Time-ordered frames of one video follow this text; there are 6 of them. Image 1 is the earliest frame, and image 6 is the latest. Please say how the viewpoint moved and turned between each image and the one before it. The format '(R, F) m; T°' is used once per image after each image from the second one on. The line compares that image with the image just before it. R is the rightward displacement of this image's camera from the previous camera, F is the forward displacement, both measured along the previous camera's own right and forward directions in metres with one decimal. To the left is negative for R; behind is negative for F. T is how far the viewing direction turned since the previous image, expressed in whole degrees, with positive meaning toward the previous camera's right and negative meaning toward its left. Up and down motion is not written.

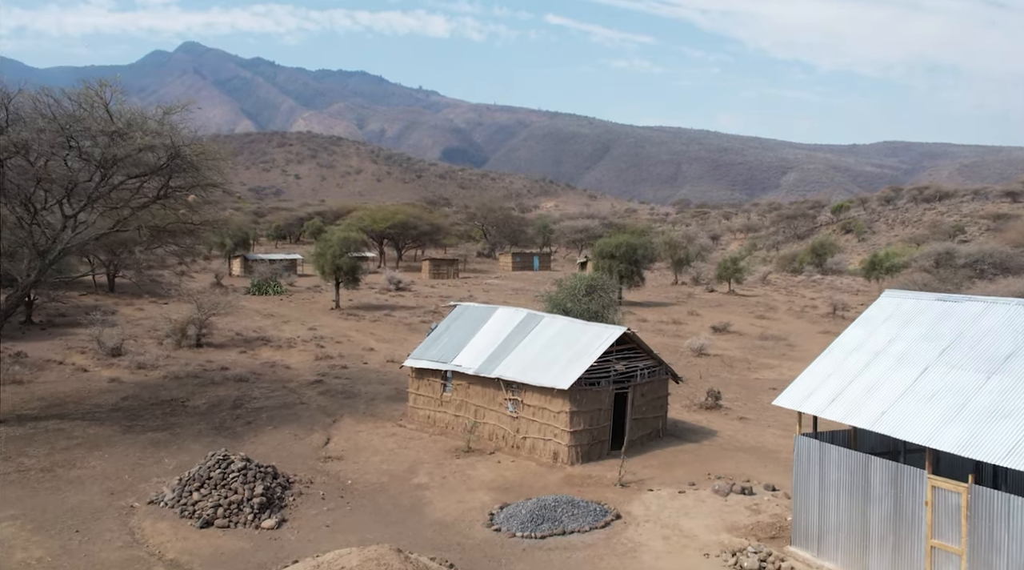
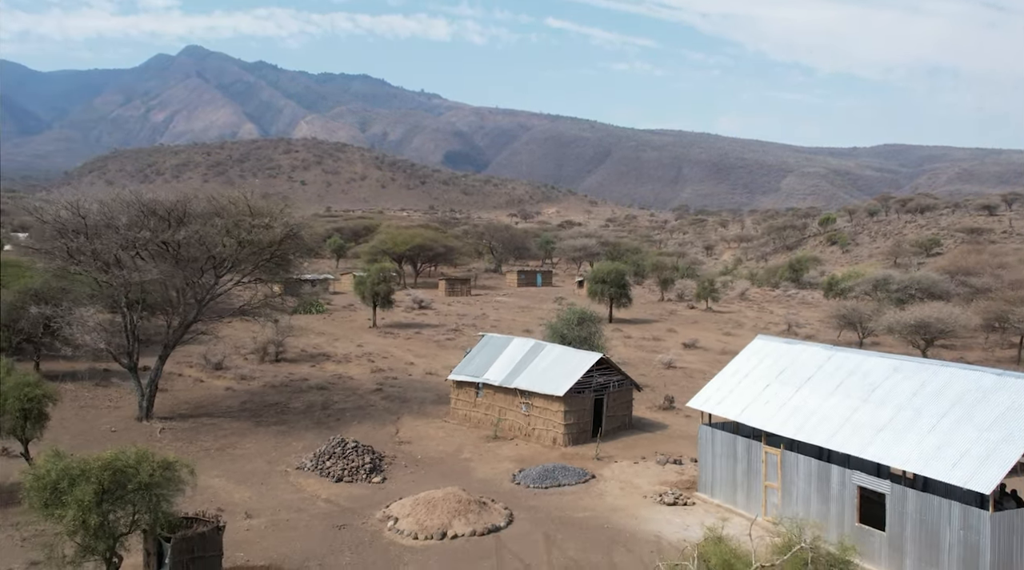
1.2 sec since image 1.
(-0.2, -5.0) m; 0°
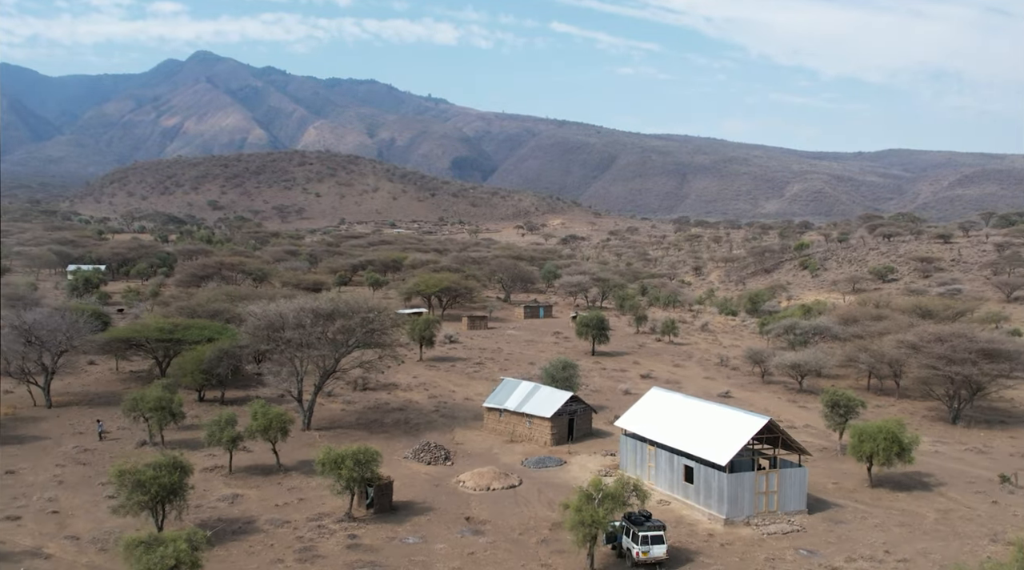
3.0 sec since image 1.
(-0.1, -11.4) m; 0°
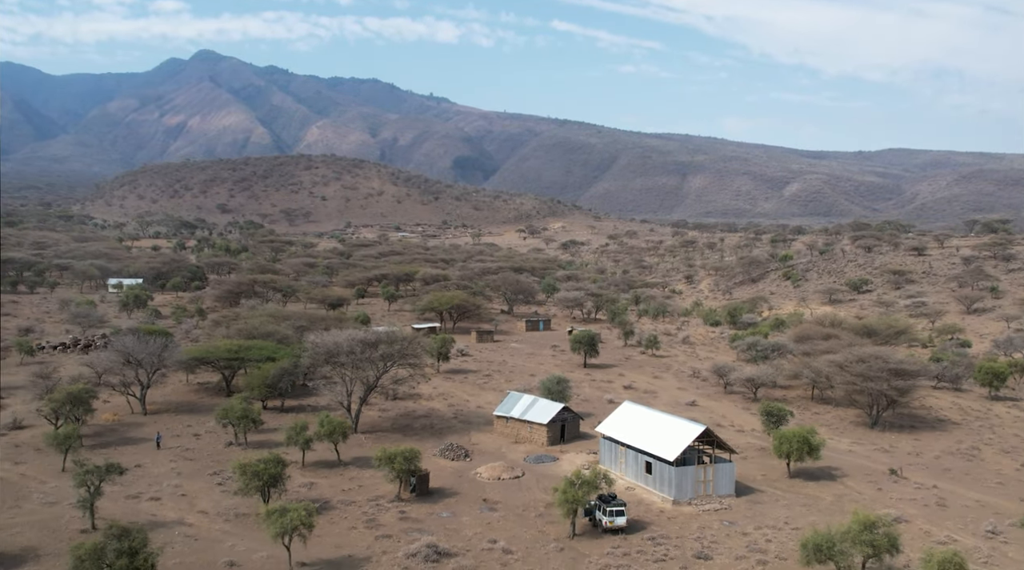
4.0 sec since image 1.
(-0.1, -7.3) m; 0°
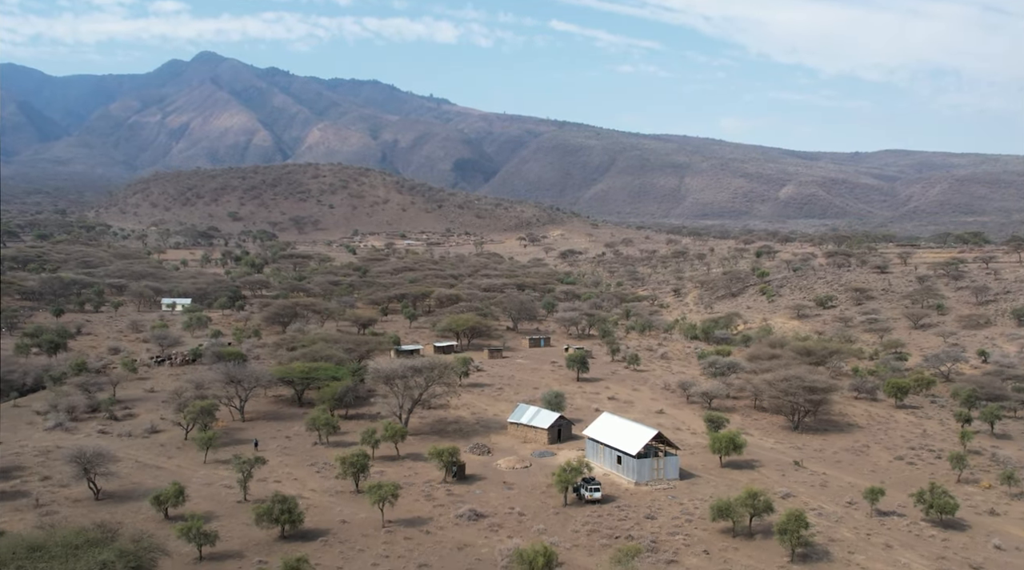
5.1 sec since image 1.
(-0.5, -12.0) m; 0°
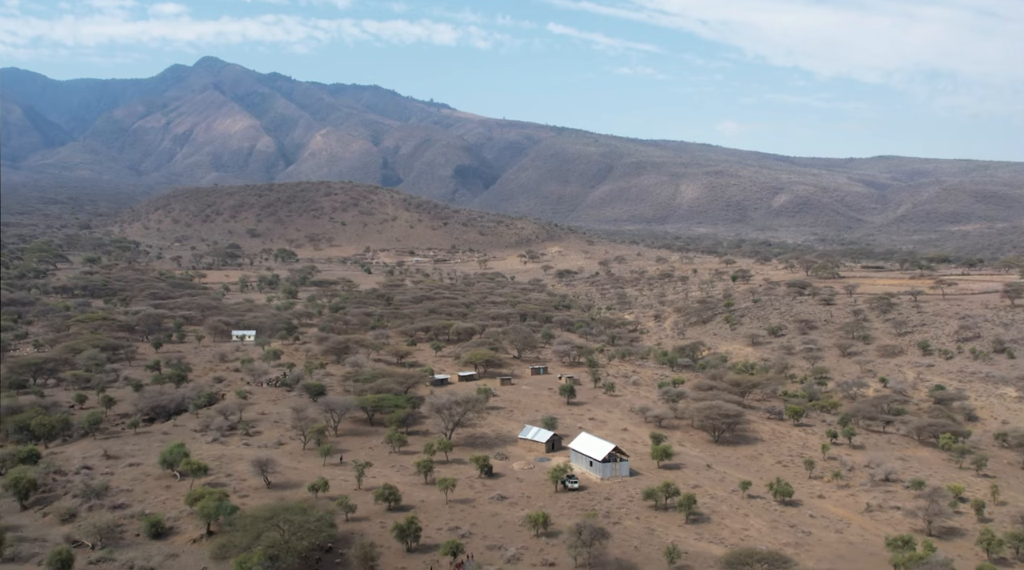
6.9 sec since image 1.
(-0.7, -22.5) m; 0°
